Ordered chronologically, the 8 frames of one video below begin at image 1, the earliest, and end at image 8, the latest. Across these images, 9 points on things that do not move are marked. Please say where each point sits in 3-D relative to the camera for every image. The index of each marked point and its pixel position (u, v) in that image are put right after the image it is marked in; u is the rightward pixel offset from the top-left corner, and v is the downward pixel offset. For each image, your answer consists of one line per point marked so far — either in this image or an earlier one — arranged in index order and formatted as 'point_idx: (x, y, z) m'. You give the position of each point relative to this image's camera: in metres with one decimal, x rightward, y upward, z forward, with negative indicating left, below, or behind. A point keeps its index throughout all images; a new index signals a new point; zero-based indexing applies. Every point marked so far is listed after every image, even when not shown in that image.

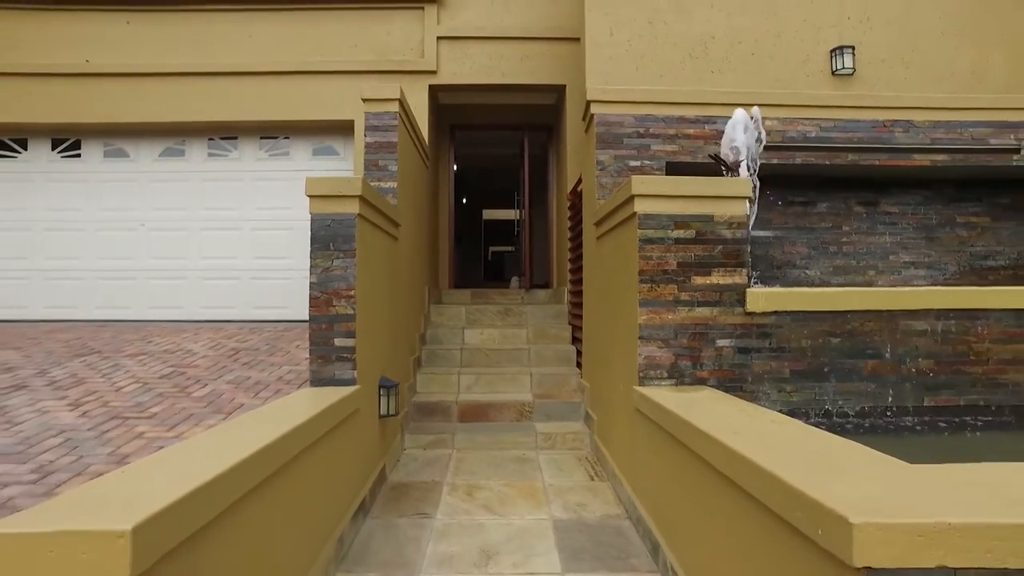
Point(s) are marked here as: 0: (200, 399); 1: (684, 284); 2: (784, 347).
0: (-2.1, -0.7, +4.3) m
1: (+1.0, 0.0, +3.6) m
2: (+1.5, -0.3, +3.5) m
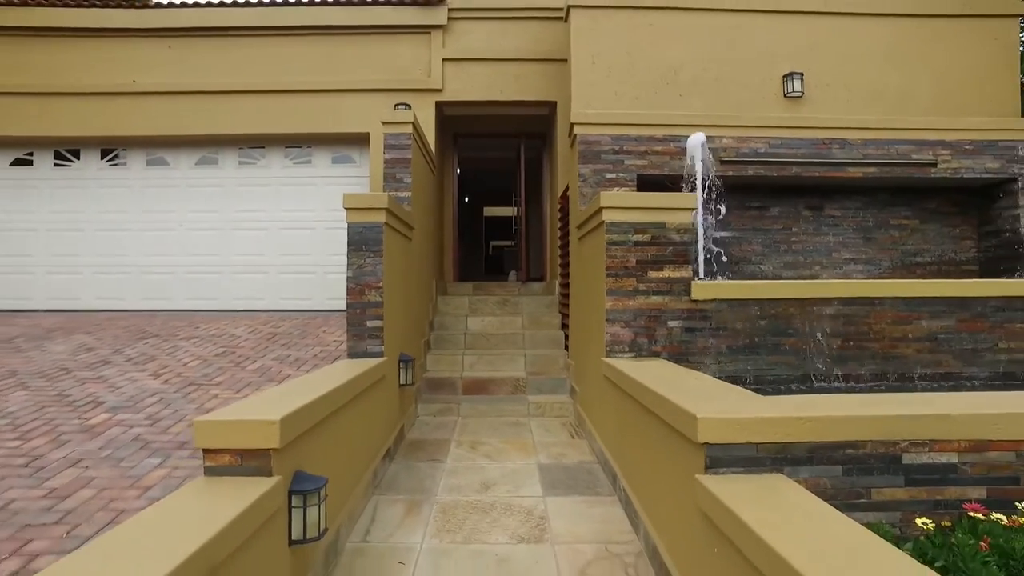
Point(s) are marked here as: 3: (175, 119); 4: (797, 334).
0: (-2.1, -0.7, +5.3) m
1: (+0.9, +0.1, +4.5) m
2: (+1.5, -0.3, +4.5) m
3: (-4.5, +2.2, +8.3) m
4: (+2.1, -0.3, +4.6) m
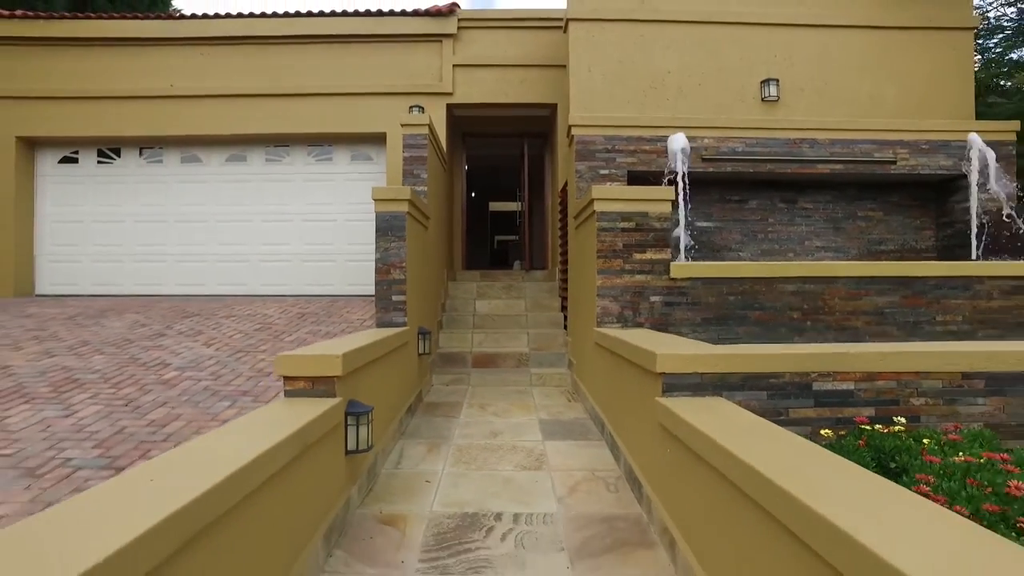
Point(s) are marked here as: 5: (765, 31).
0: (-2.1, -0.5, +6.1) m
1: (+1.0, +0.2, +5.3) m
2: (+1.5, -0.1, +5.3) m
3: (-4.4, +2.4, +9.1) m
4: (+2.1, -0.2, +5.3) m
5: (+3.0, +3.0, +7.5) m
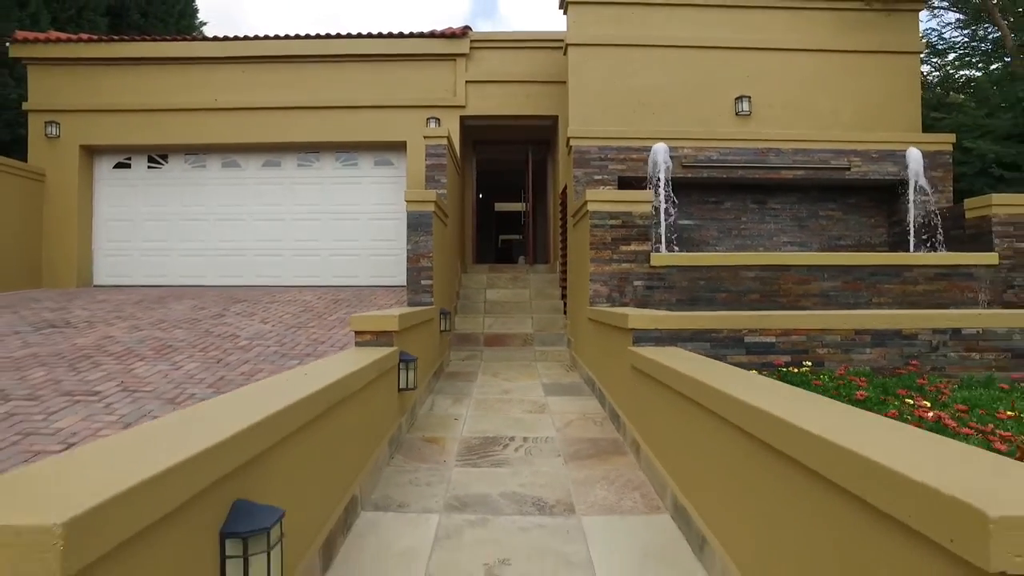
0: (-2.0, -0.4, +7.2) m
1: (+1.0, +0.4, +6.4) m
2: (+1.6, 0.0, +6.4) m
3: (-4.3, +2.6, +10.3) m
4: (+2.2, 0.0, +6.5) m
5: (+3.1, +3.2, +8.6) m
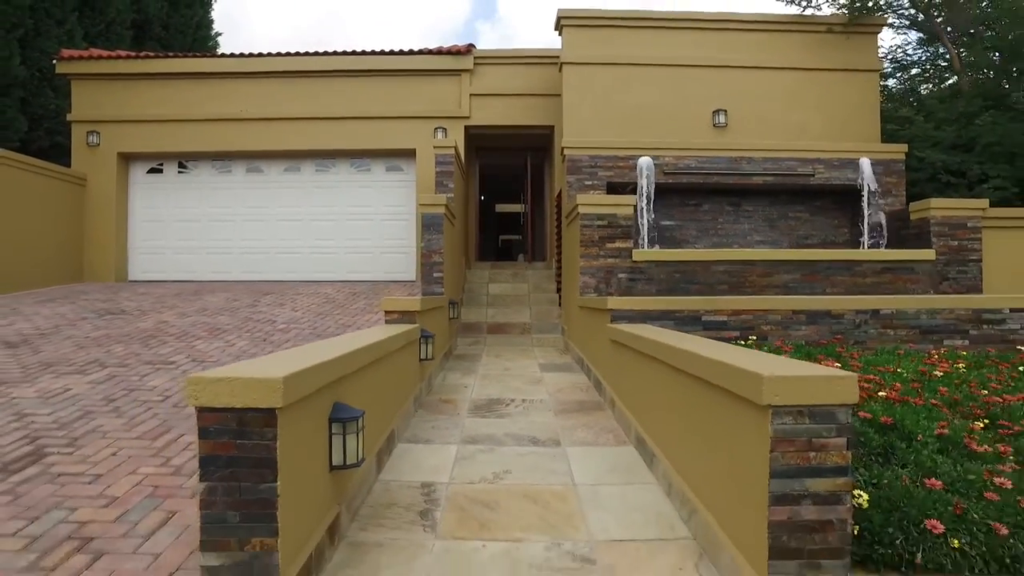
0: (-2.0, -0.3, +8.2) m
1: (+1.0, +0.5, +7.4) m
2: (+1.6, +0.1, +7.4) m
3: (-4.3, +2.7, +11.3) m
4: (+2.2, +0.1, +7.4) m
5: (+3.1, +3.2, +9.6) m
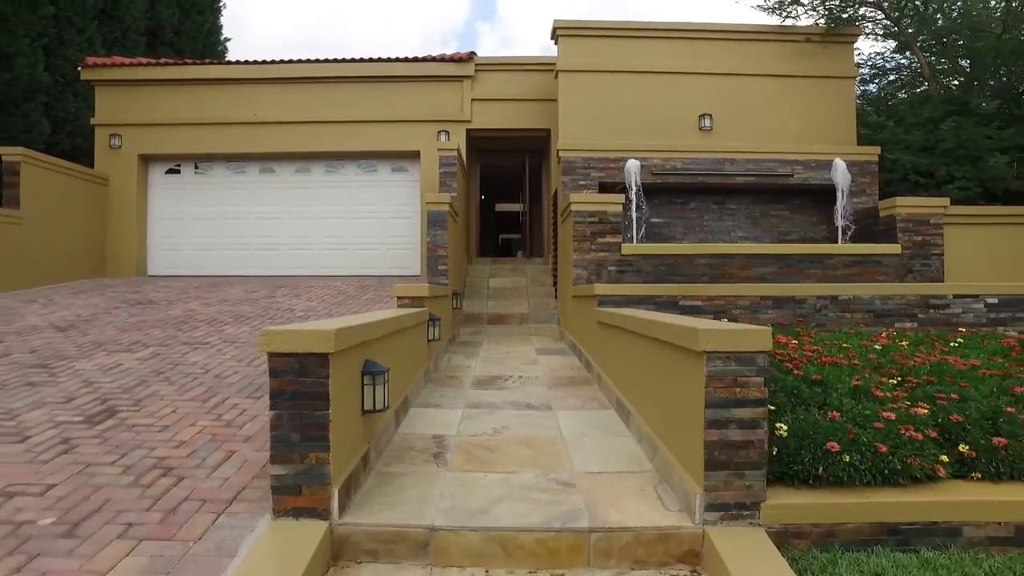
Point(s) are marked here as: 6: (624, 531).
0: (-2.0, -0.2, +8.8) m
1: (+1.0, +0.6, +8.1) m
2: (+1.6, +0.2, +8.0) m
3: (-4.3, +2.8, +11.9) m
4: (+2.2, +0.2, +8.1) m
5: (+3.0, +3.4, +10.2) m
6: (+0.5, -1.0, +2.7) m
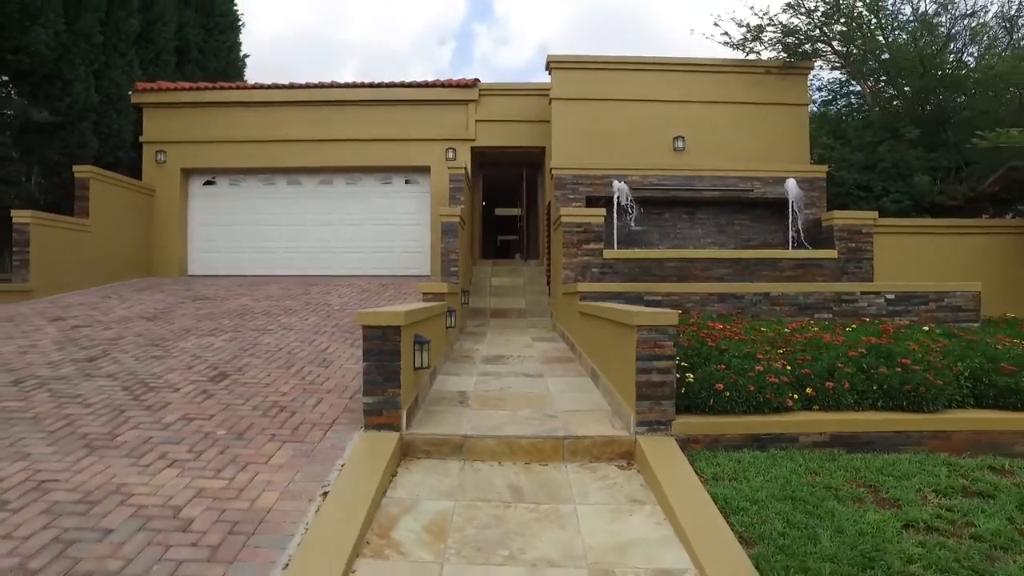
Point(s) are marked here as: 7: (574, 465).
0: (-2.0, -0.1, +10.4) m
1: (+1.0, +0.6, +9.6) m
2: (+1.6, +0.3, +9.6) m
3: (-4.3, +2.8, +13.5) m
4: (+2.2, +0.2, +9.7) m
5: (+3.0, +3.4, +11.8) m
6: (+0.5, -1.0, +4.2) m
7: (+0.4, -1.2, +4.2) m
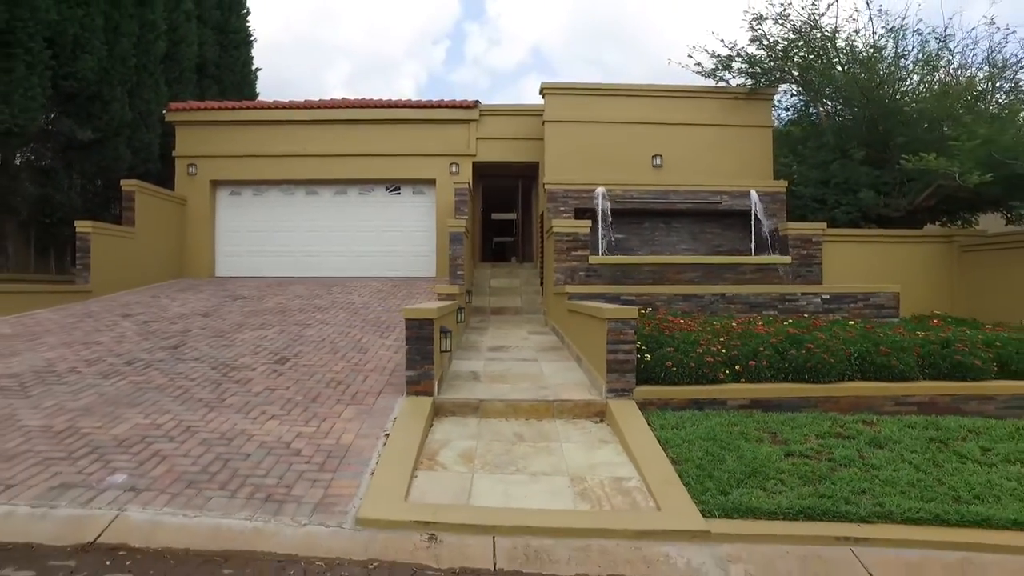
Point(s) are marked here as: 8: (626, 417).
0: (-2.1, -0.2, +11.8) m
1: (+1.0, +0.6, +11.1) m
2: (+1.6, +0.2, +11.1) m
3: (-4.4, +2.8, +14.9) m
4: (+2.1, +0.2, +11.2) m
5: (+3.0, +3.4, +13.3) m
6: (+0.5, -1.0, +5.7) m
7: (+0.4, -1.2, +5.7) m
8: (+1.0, -1.1, +5.4) m
